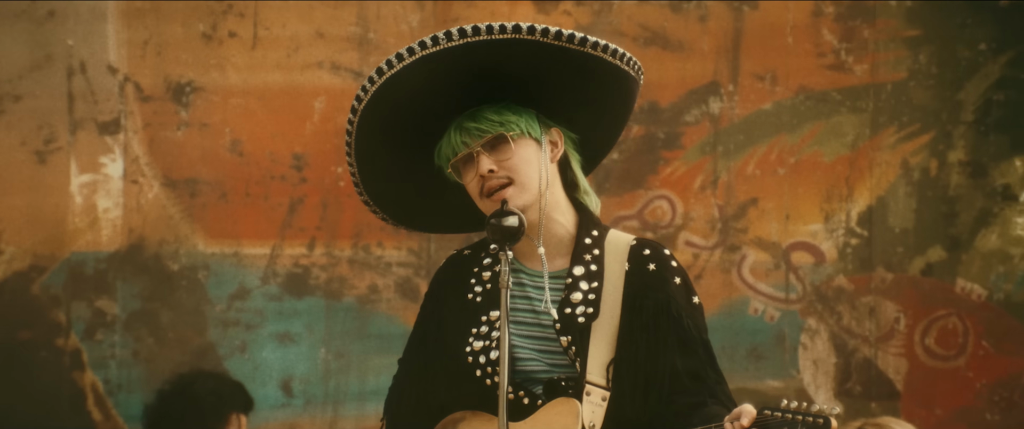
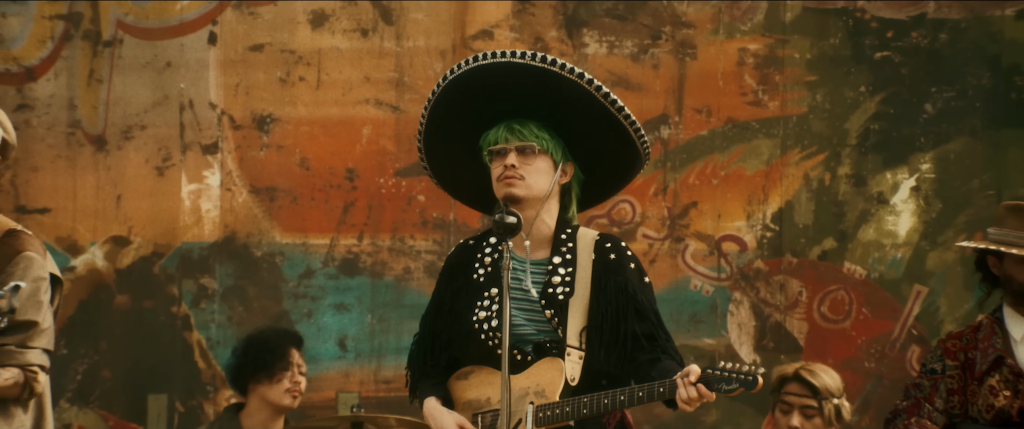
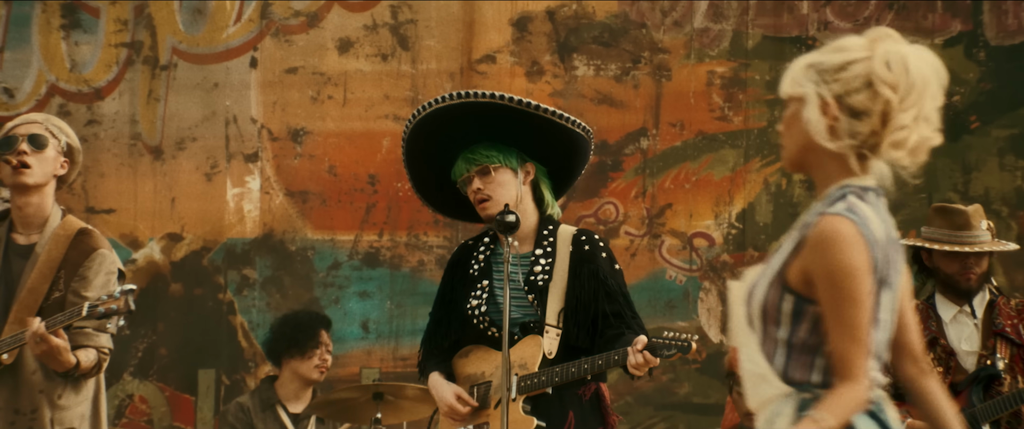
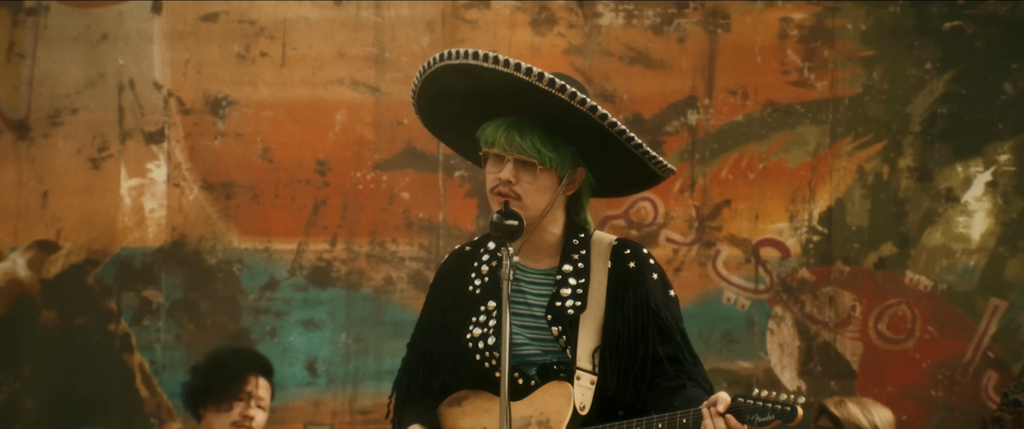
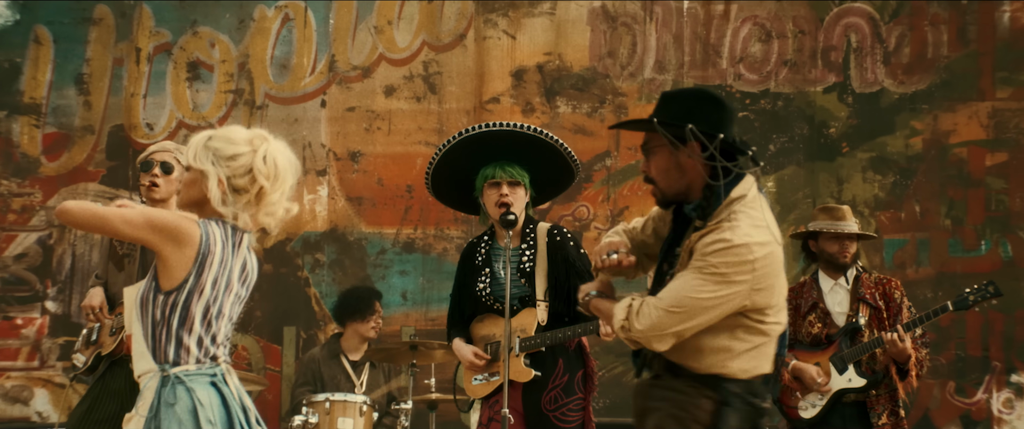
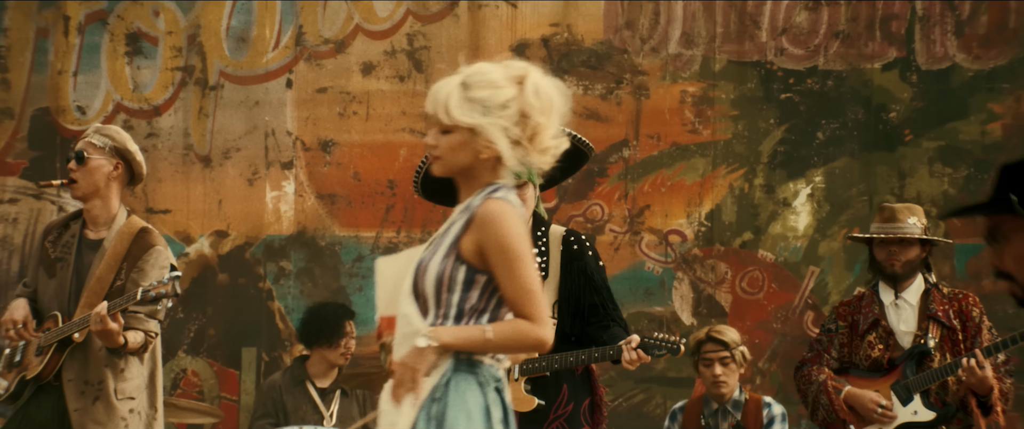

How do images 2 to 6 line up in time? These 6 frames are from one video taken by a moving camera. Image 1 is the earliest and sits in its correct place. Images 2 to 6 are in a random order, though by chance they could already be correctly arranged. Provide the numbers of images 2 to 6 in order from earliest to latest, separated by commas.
4, 2, 3, 6, 5
